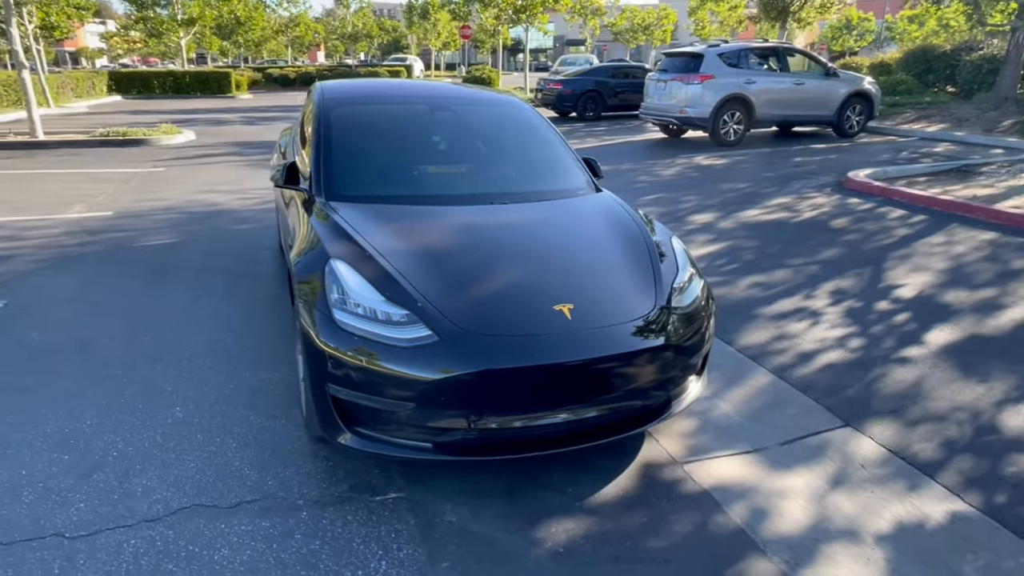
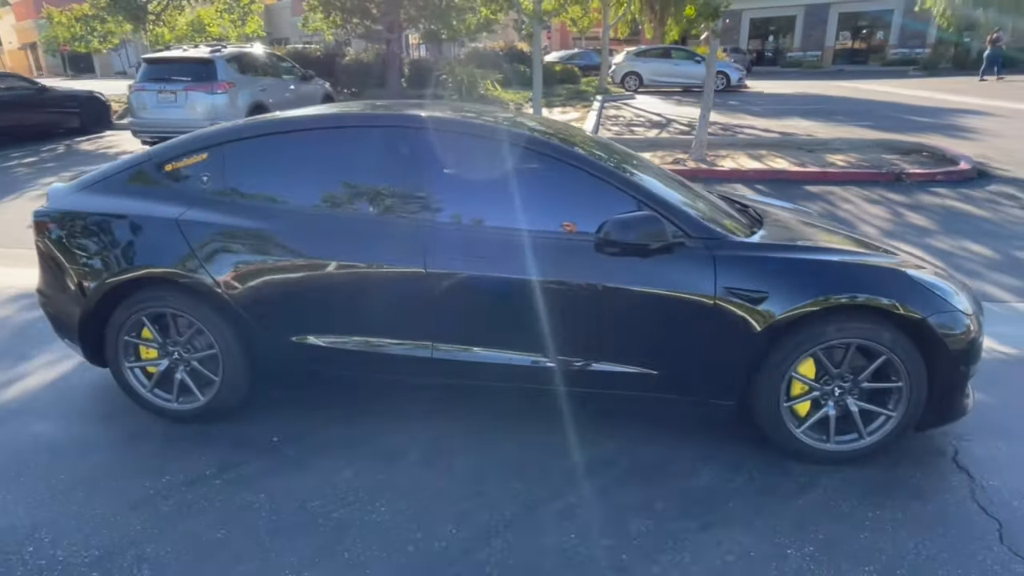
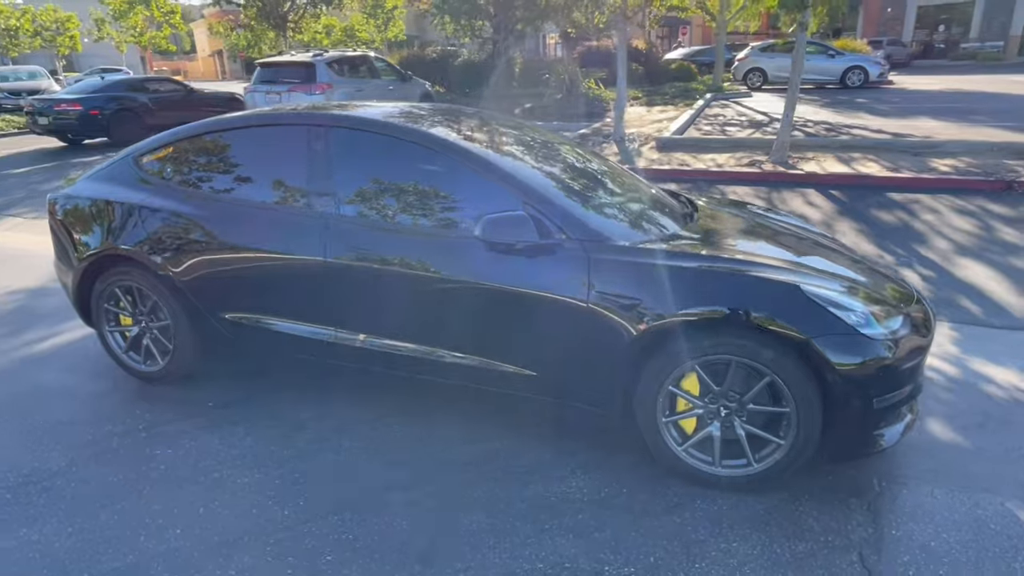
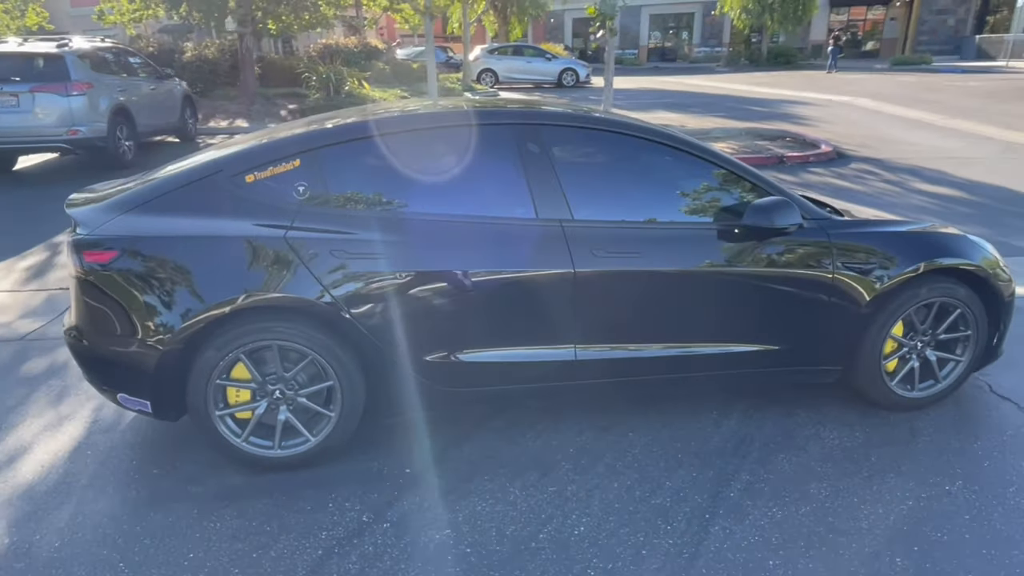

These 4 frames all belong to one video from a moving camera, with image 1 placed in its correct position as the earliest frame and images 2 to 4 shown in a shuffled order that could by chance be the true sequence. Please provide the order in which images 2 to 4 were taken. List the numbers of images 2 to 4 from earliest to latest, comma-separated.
3, 2, 4
